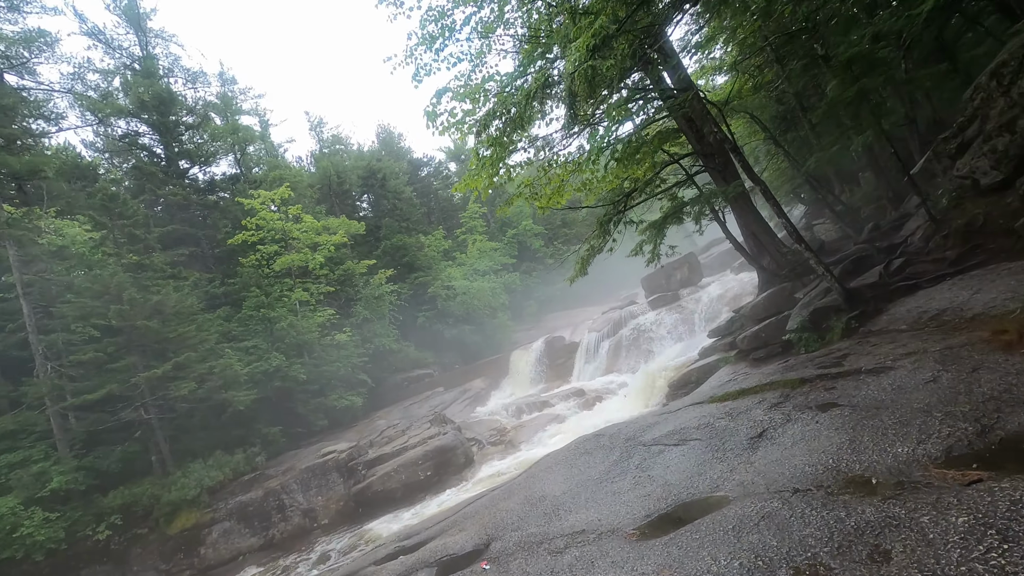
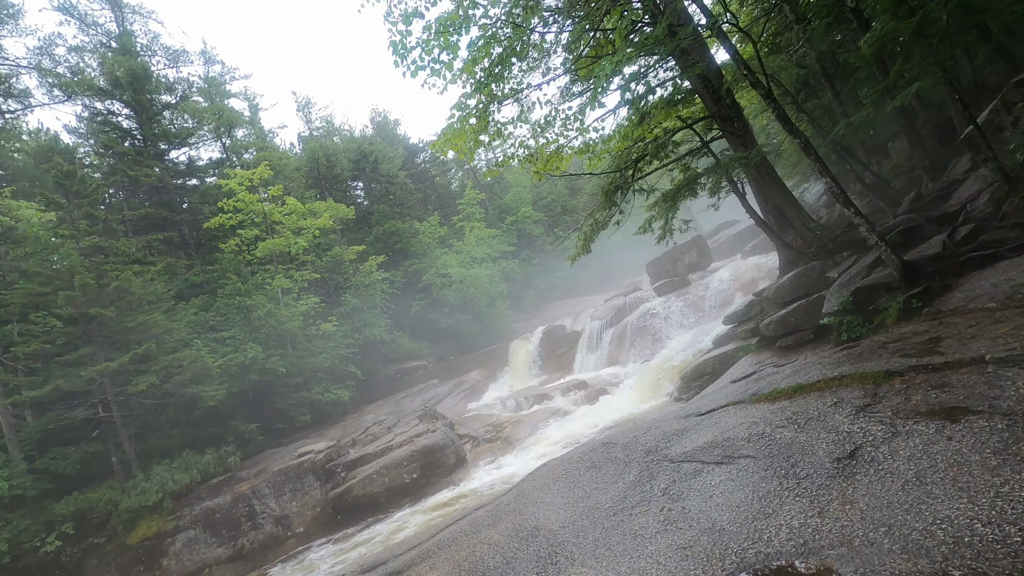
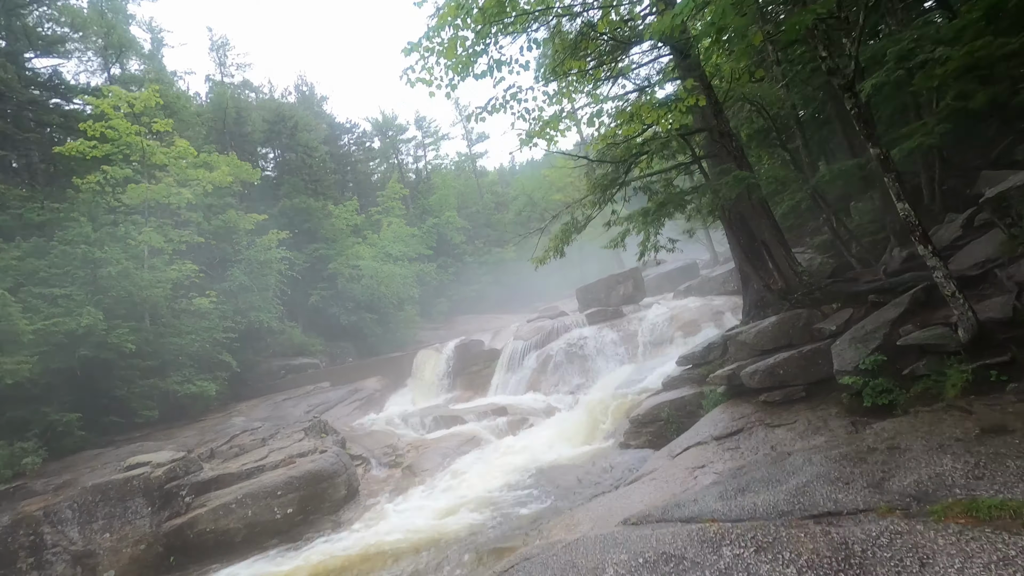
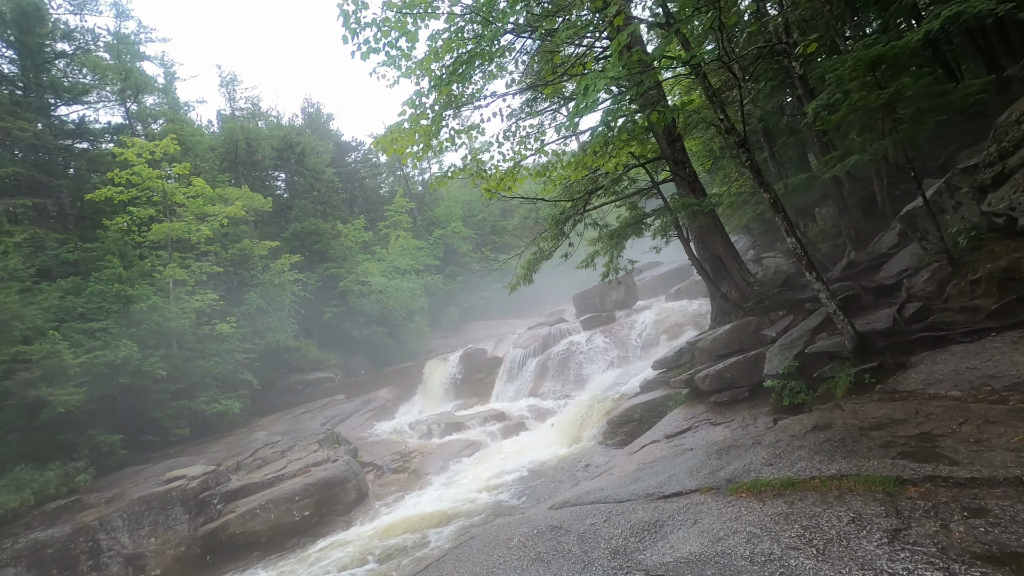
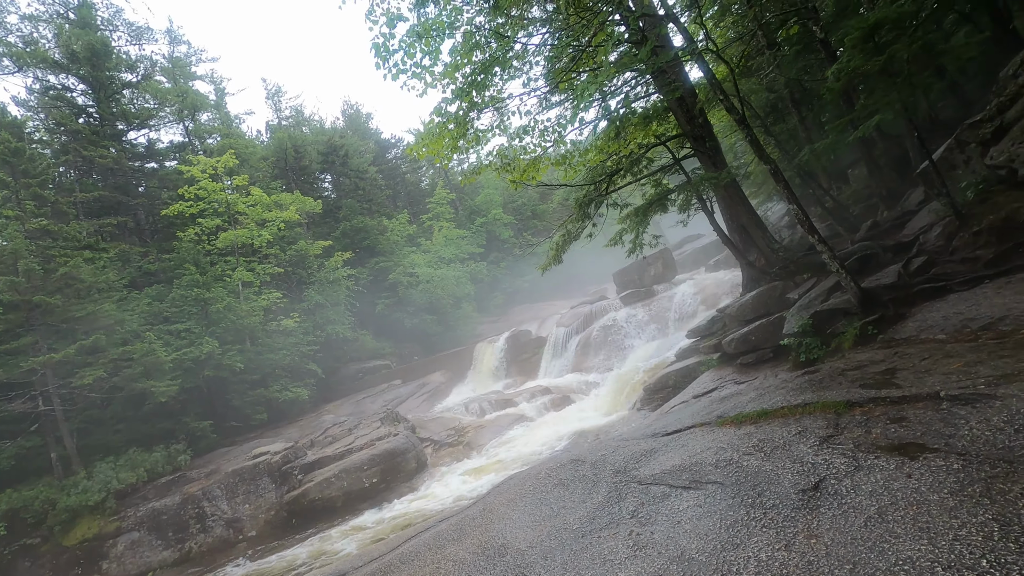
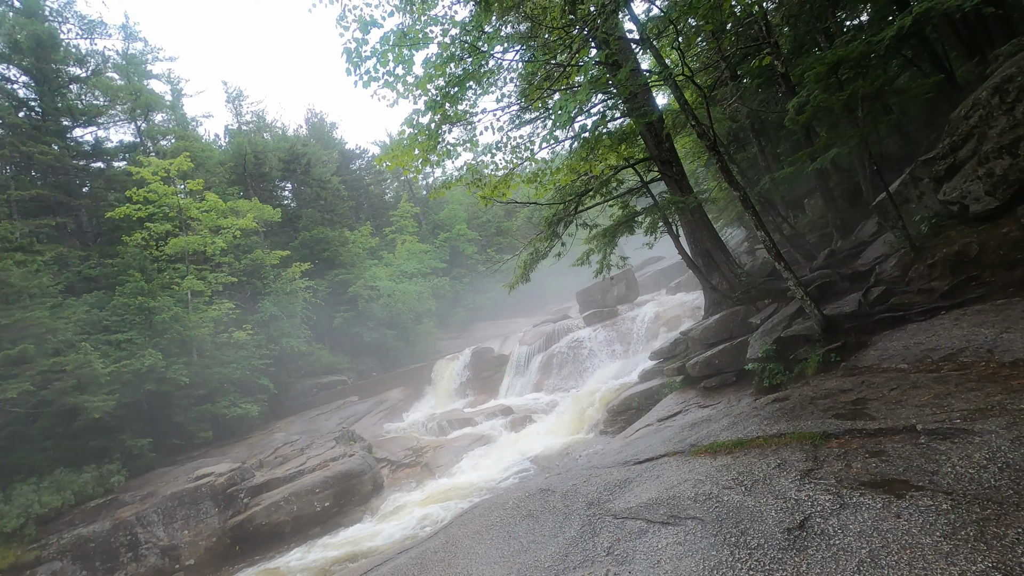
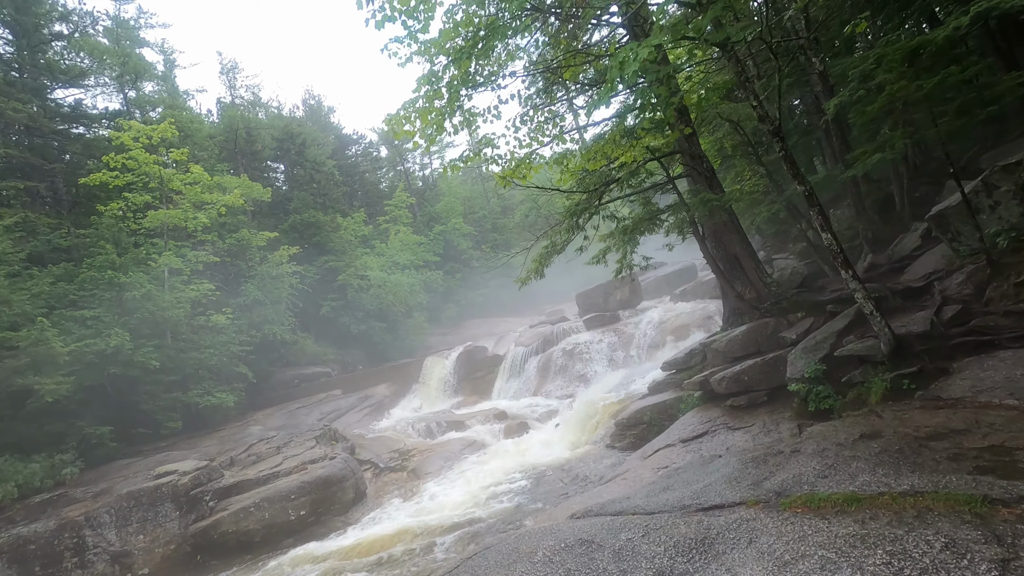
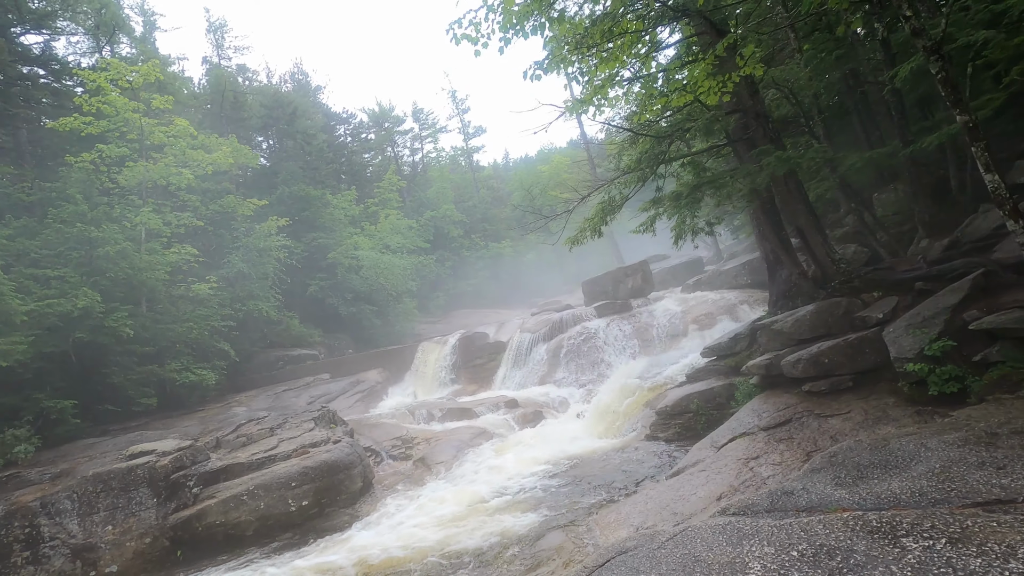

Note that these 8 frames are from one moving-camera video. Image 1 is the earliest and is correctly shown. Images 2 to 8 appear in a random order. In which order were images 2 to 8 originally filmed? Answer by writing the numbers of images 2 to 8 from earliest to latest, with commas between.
2, 5, 6, 4, 7, 3, 8
